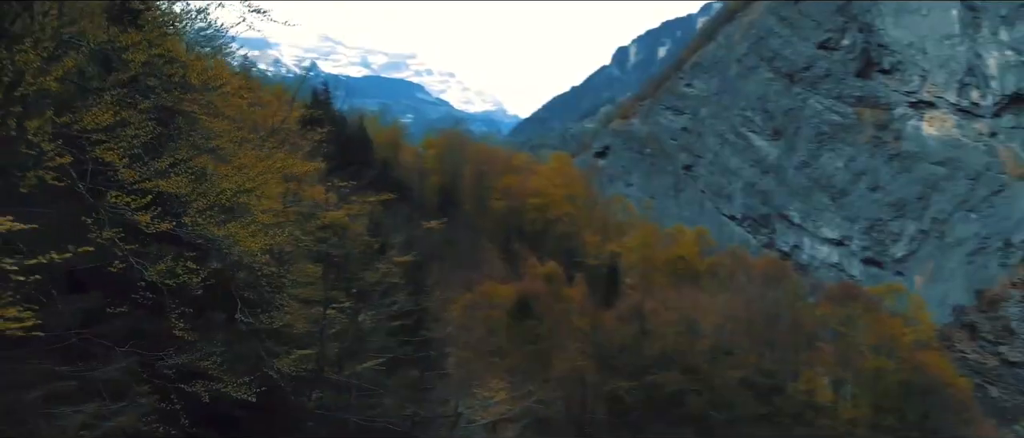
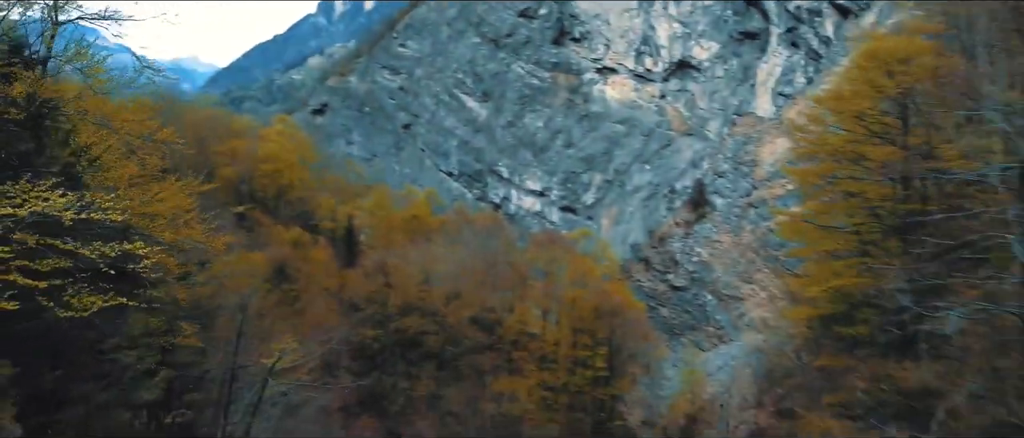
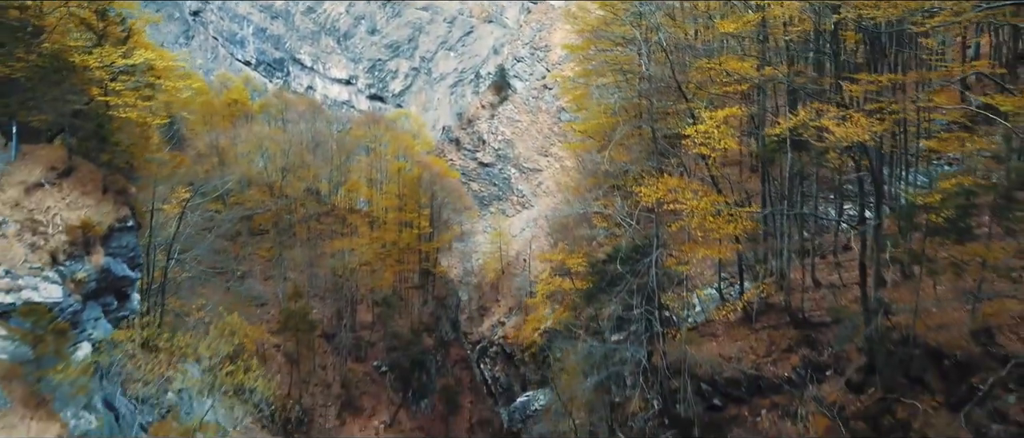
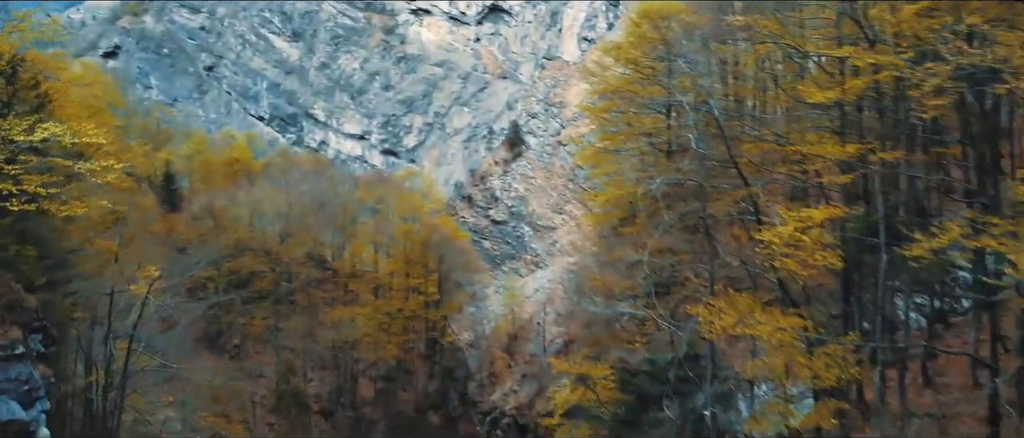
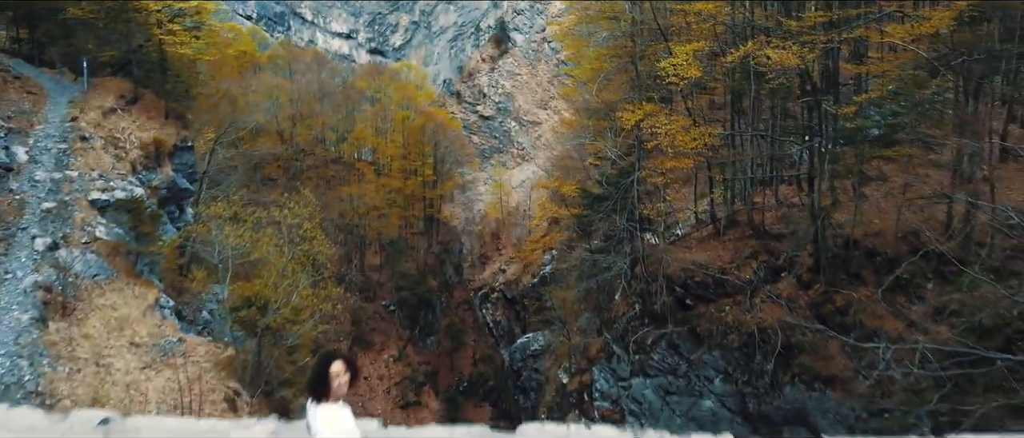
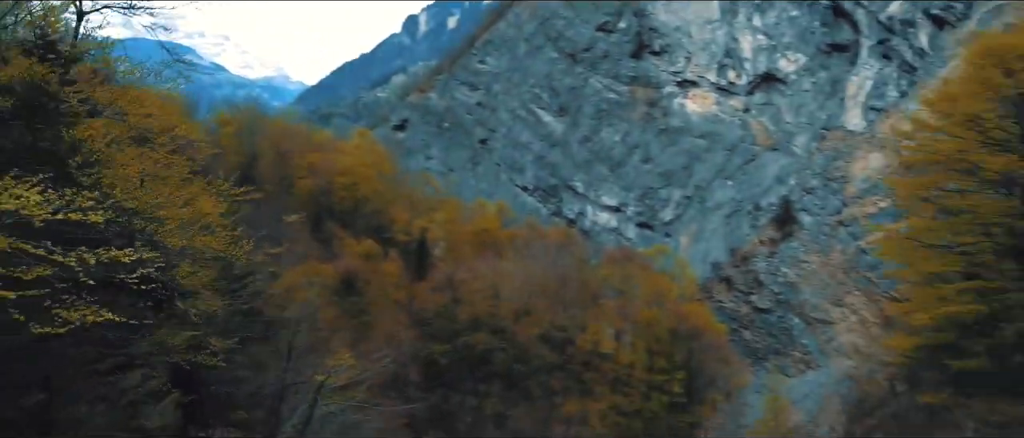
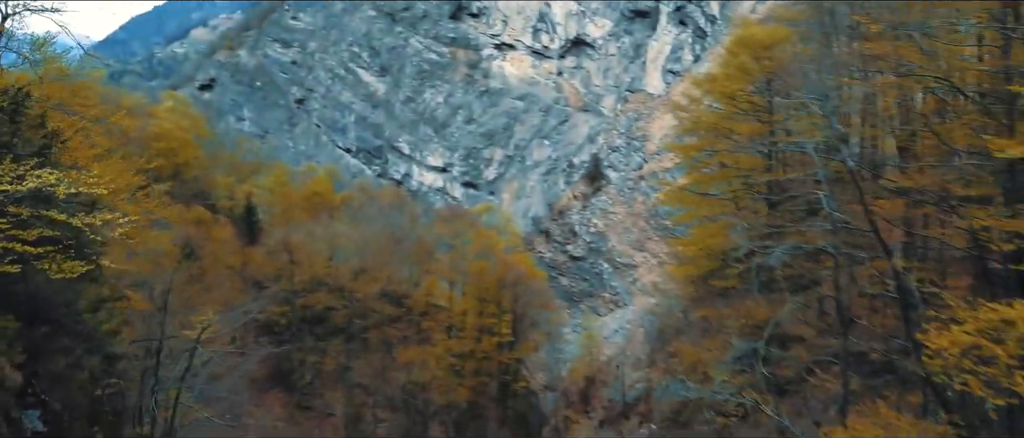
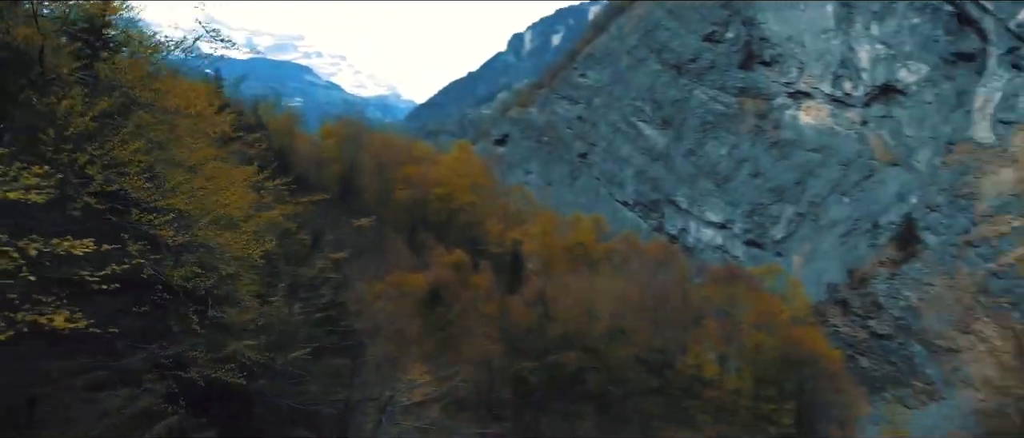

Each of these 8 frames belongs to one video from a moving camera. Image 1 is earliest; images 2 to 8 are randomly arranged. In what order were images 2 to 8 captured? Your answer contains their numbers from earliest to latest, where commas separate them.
8, 6, 2, 7, 4, 3, 5
